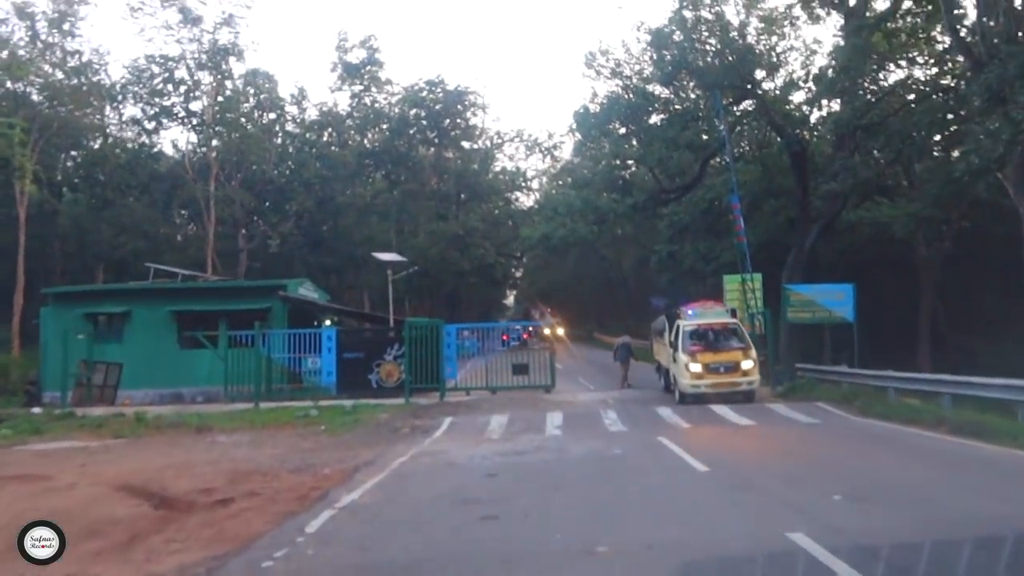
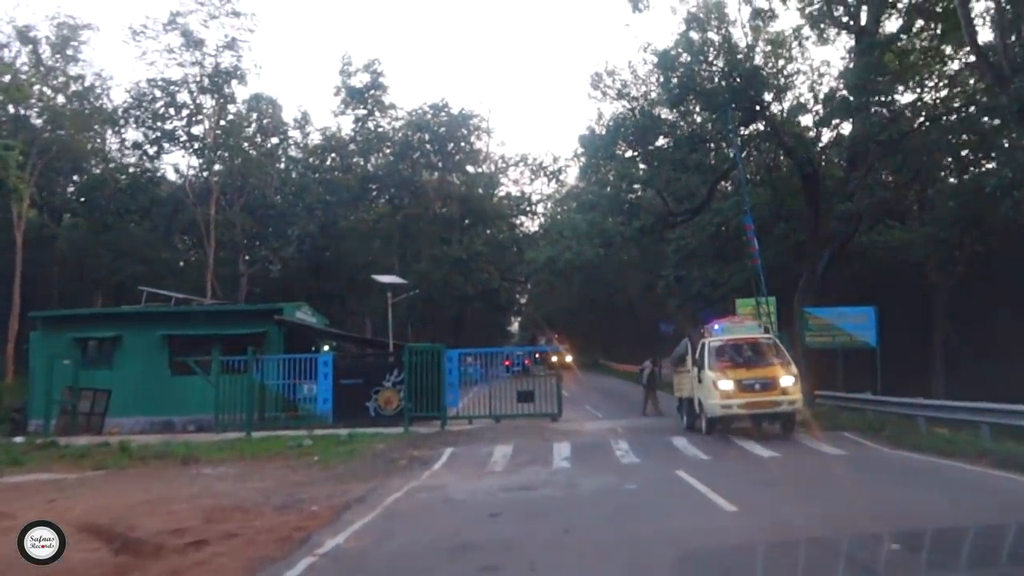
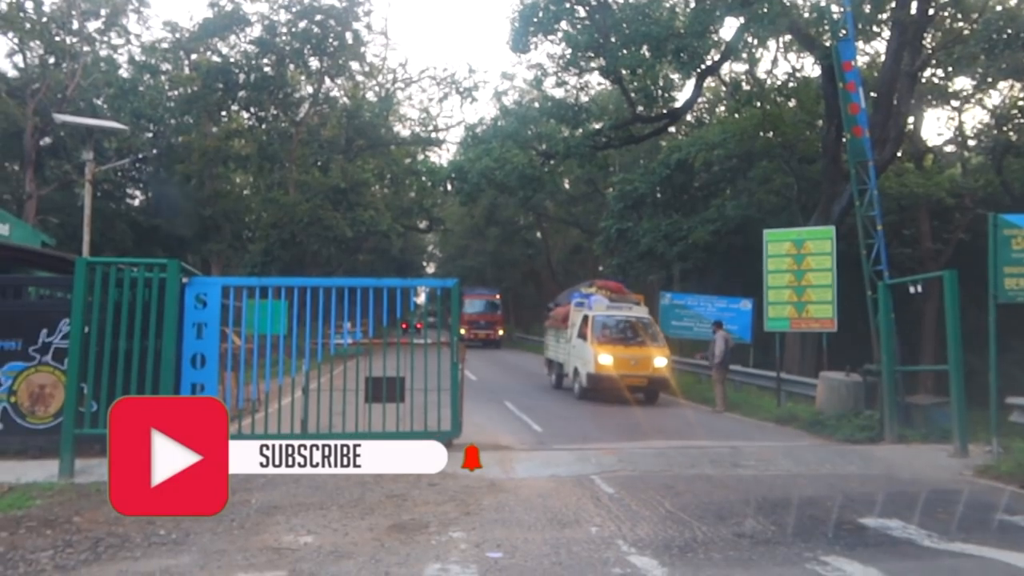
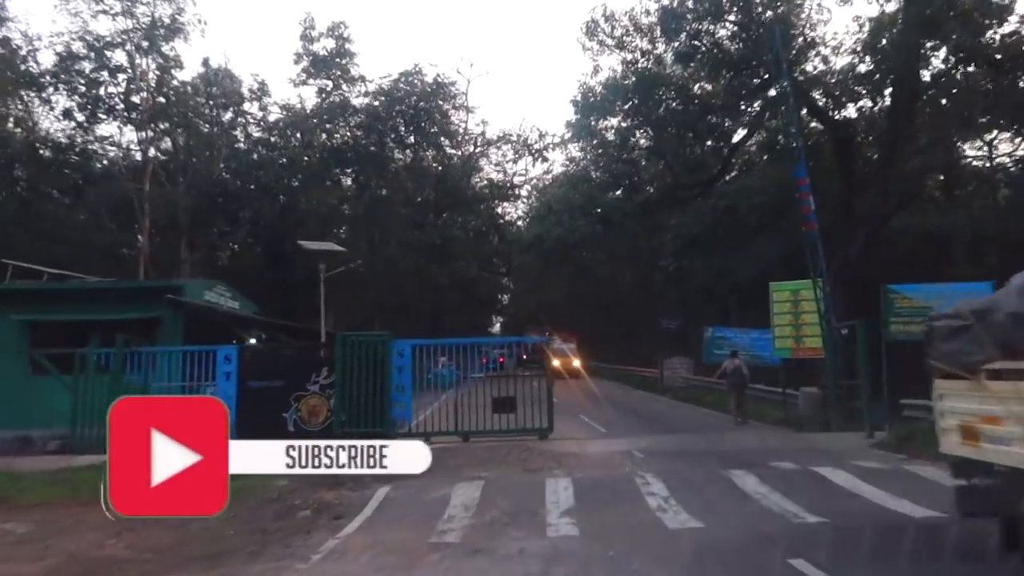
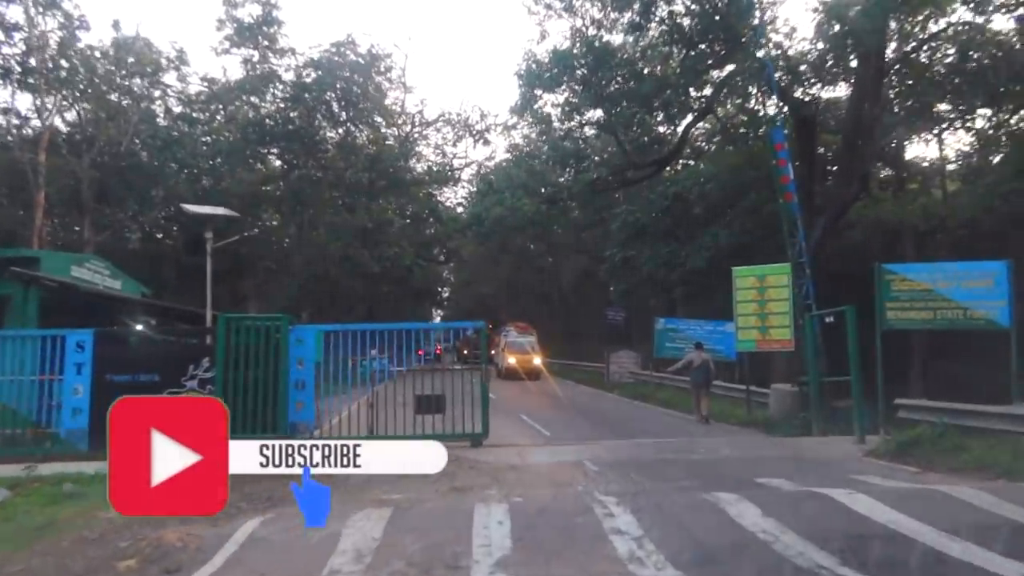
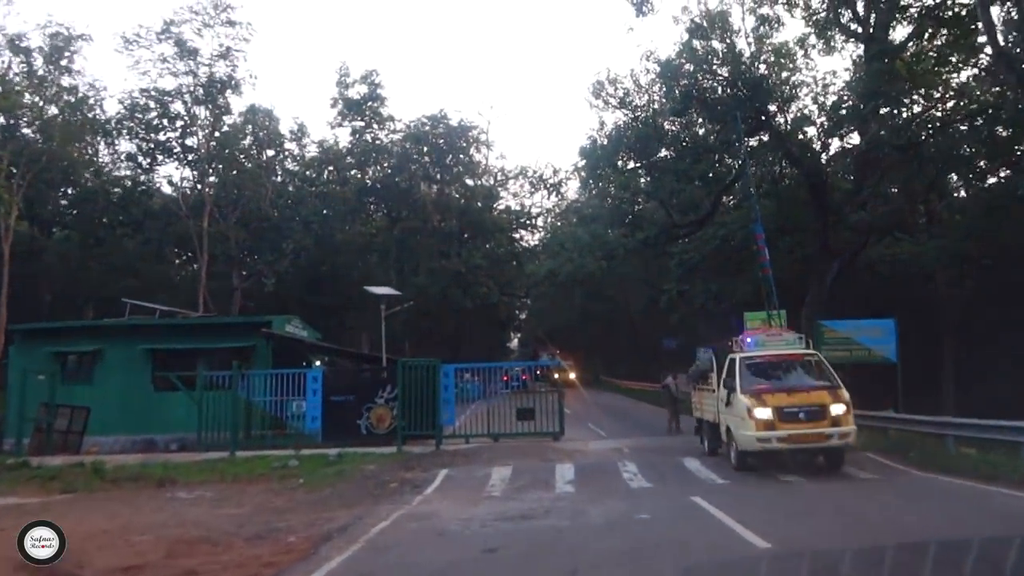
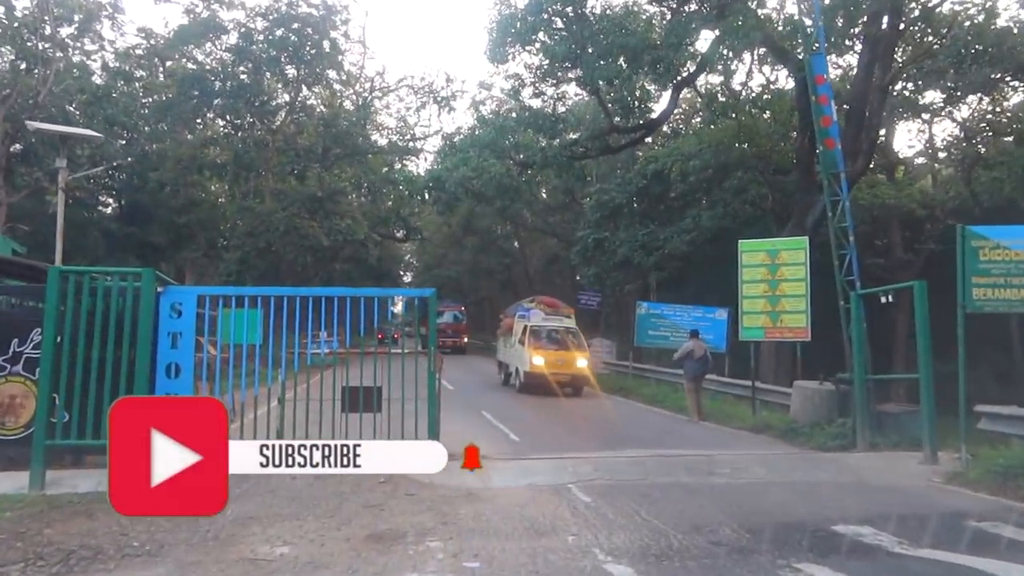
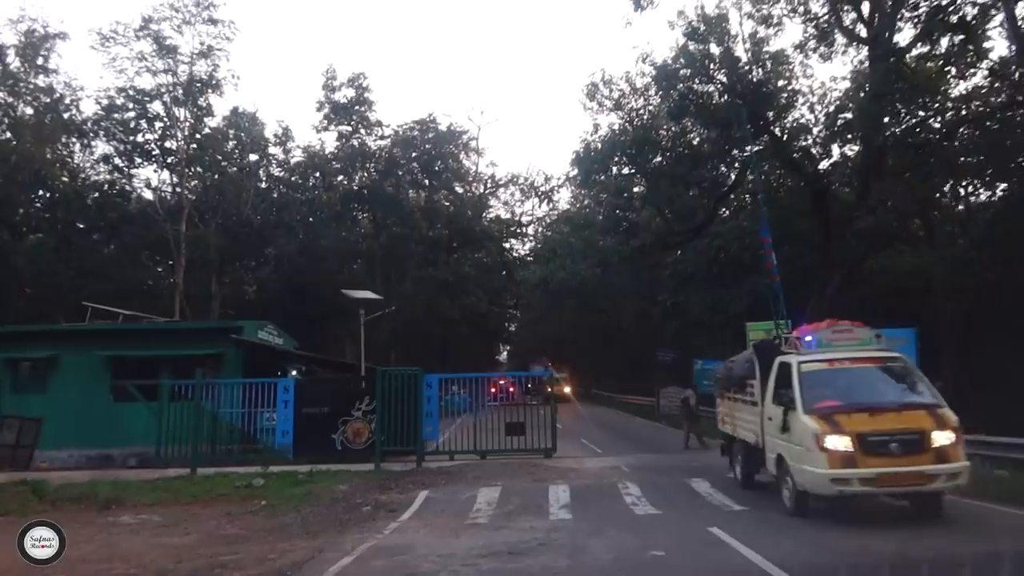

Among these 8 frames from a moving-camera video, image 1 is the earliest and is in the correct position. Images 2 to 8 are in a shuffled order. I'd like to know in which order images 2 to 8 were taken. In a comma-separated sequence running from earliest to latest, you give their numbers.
2, 6, 8, 4, 5, 7, 3
